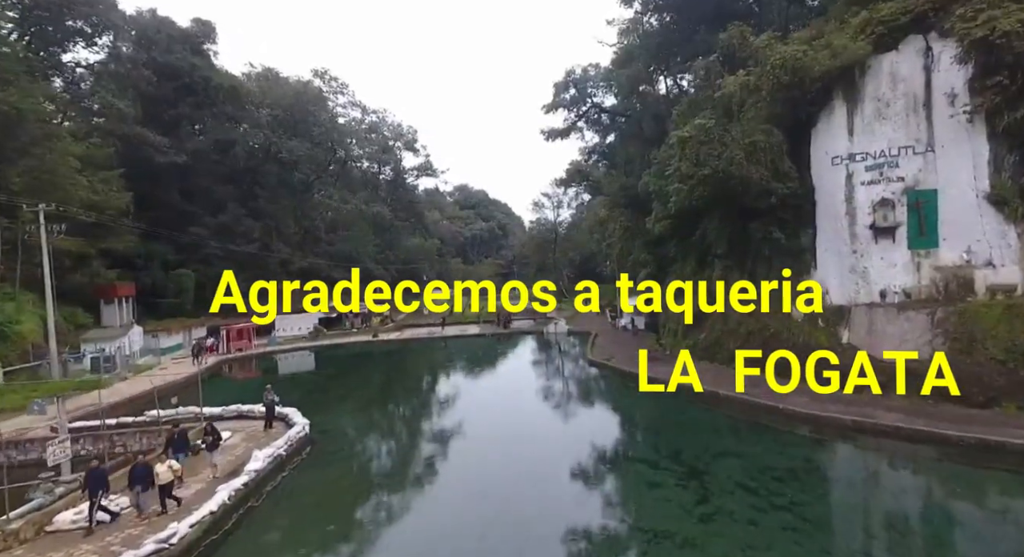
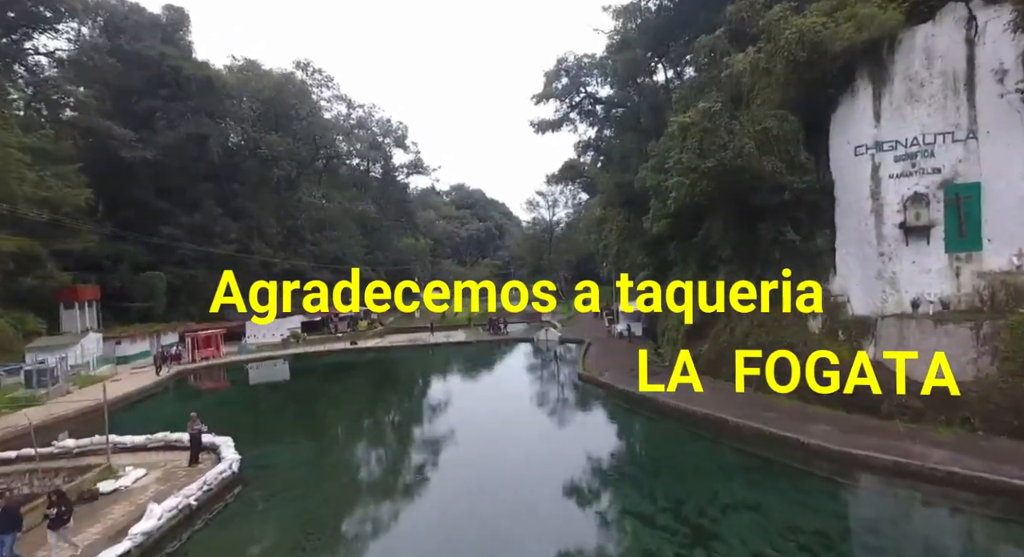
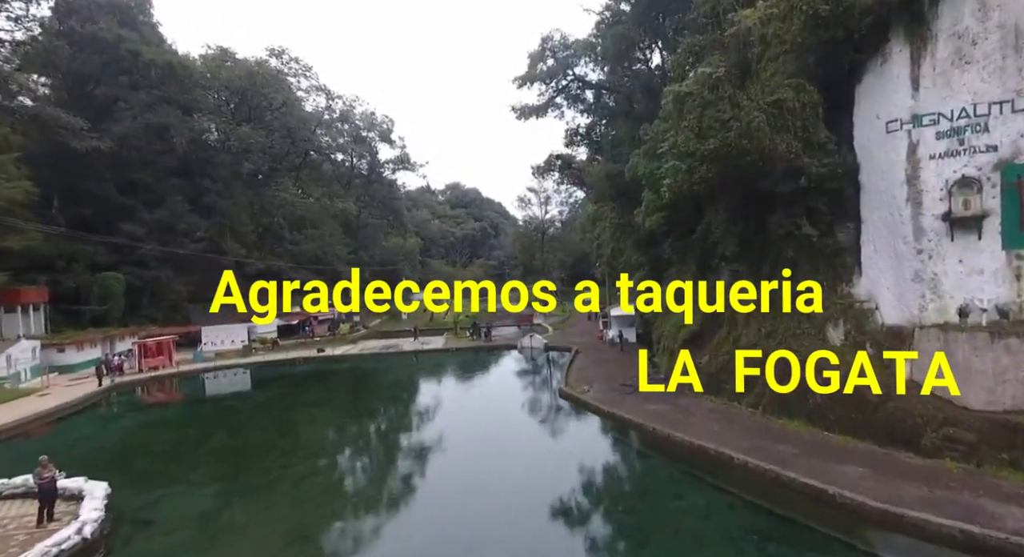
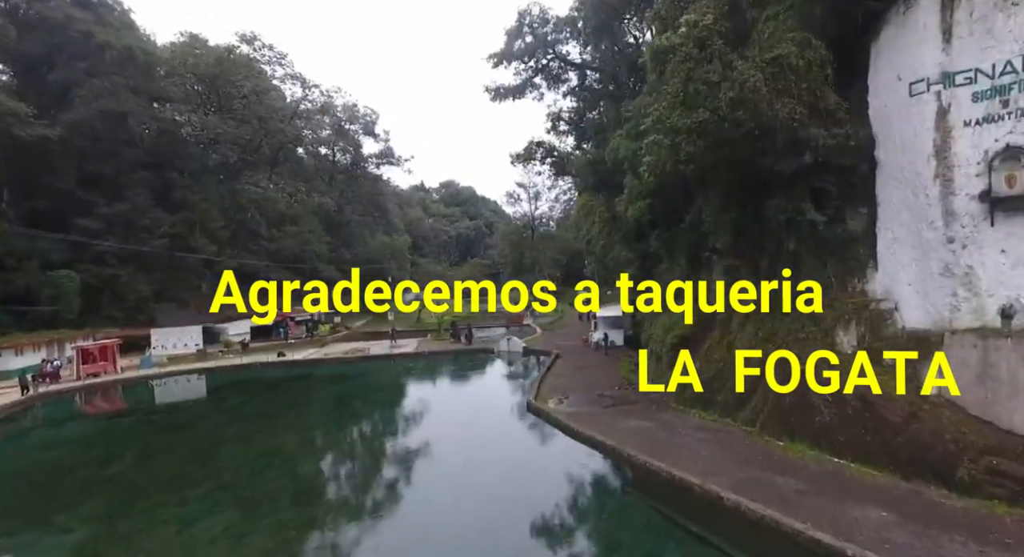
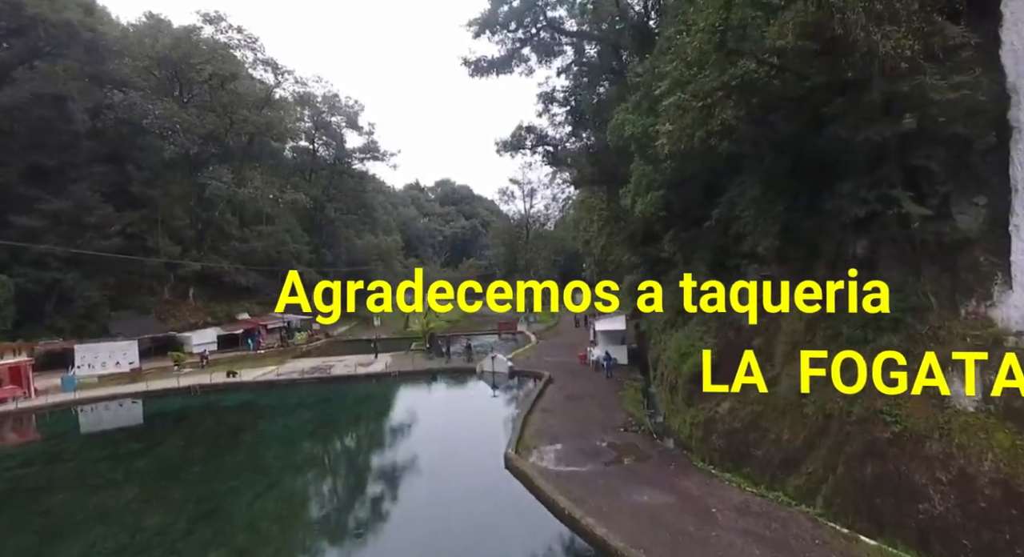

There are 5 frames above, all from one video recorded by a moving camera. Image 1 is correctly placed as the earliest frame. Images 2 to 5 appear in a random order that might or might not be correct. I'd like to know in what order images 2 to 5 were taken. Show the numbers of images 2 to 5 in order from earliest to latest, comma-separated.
2, 3, 4, 5
